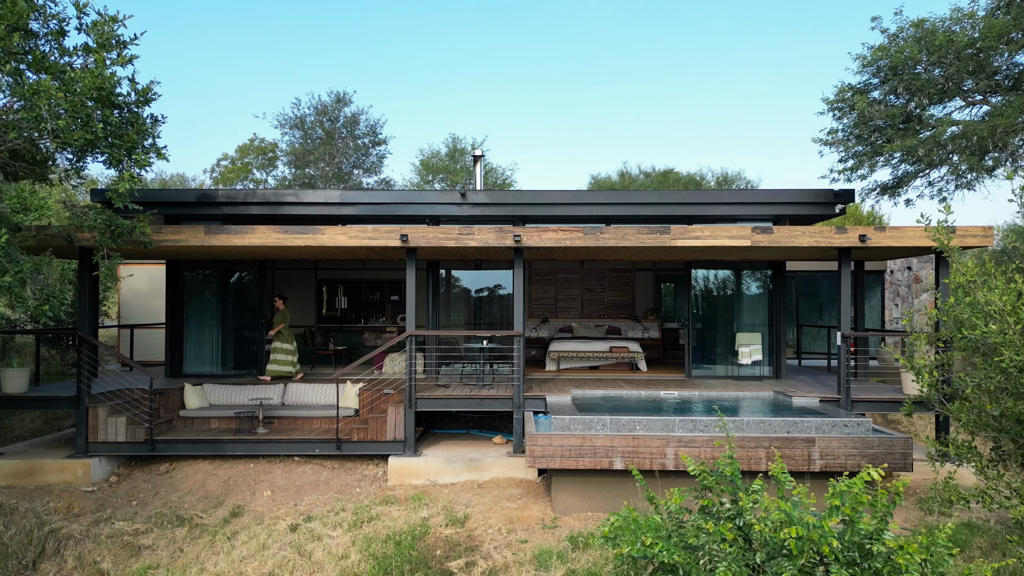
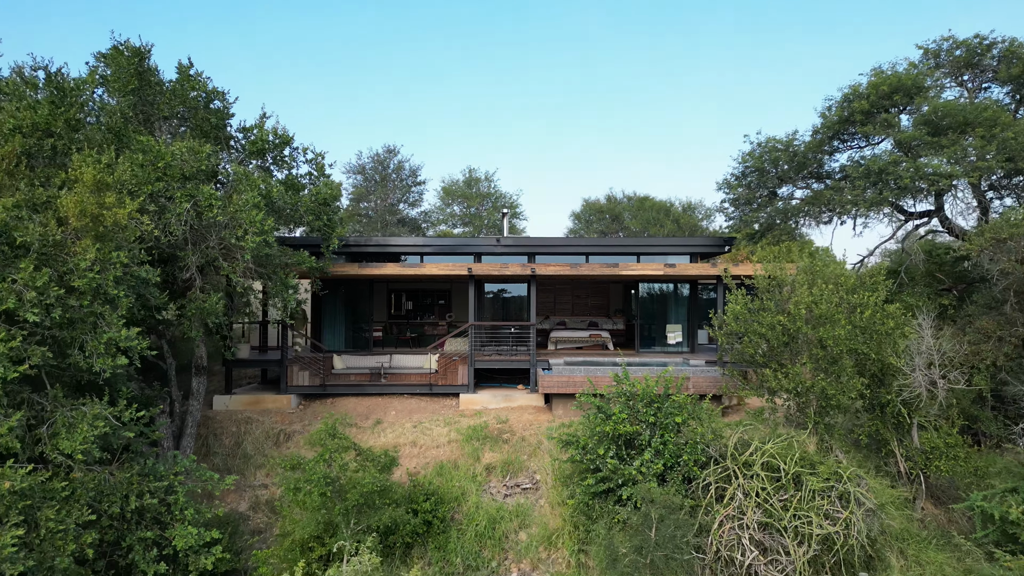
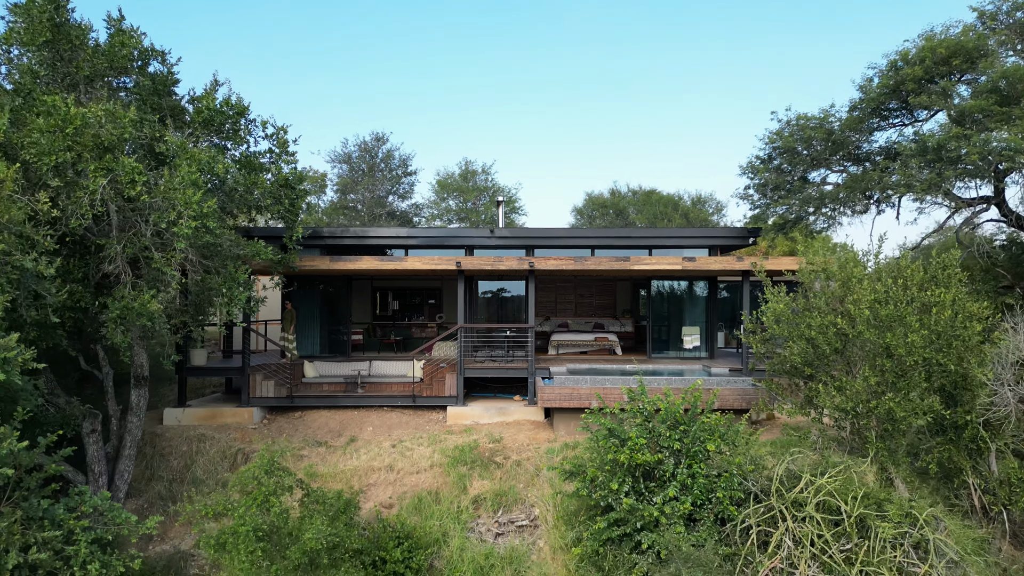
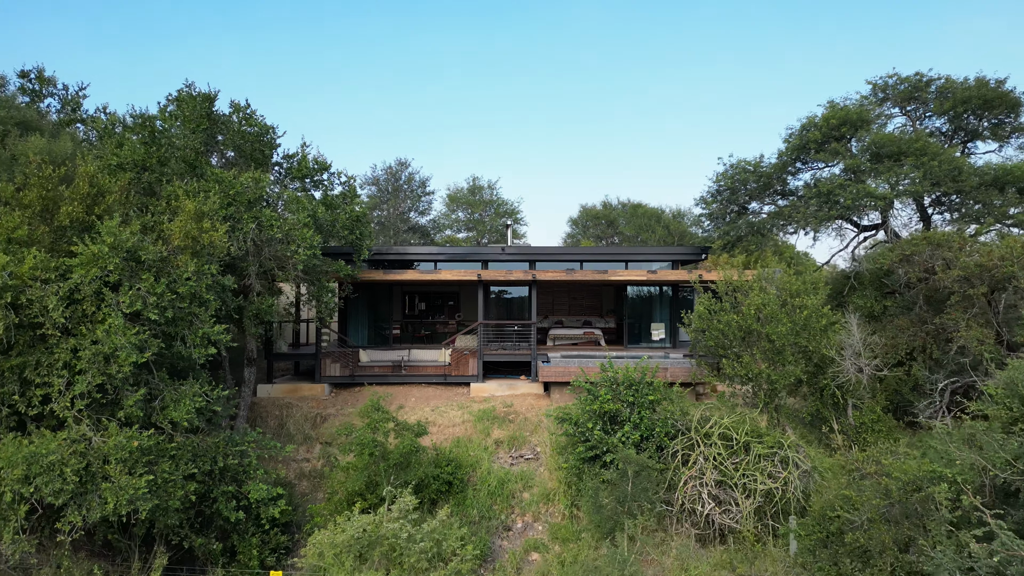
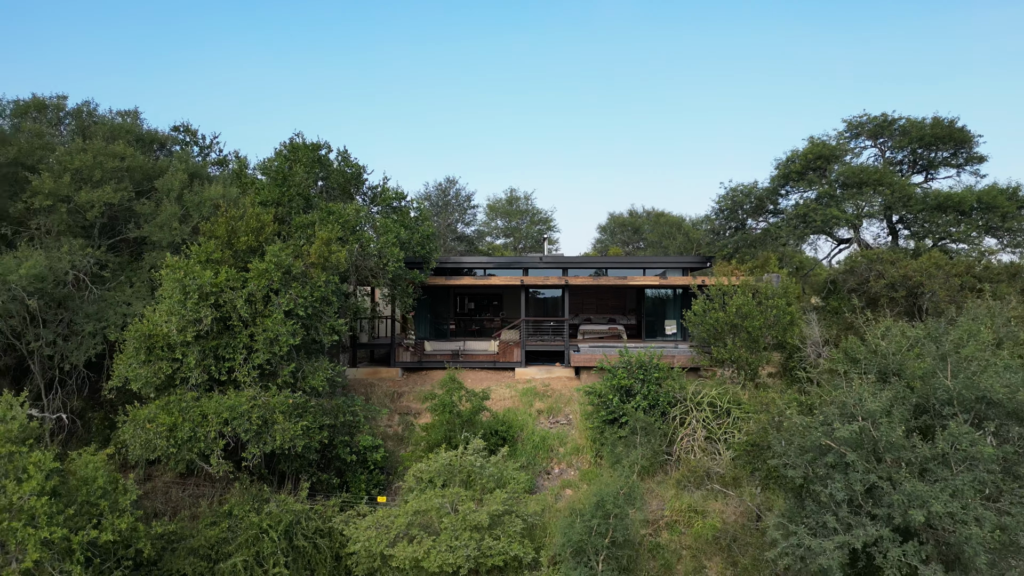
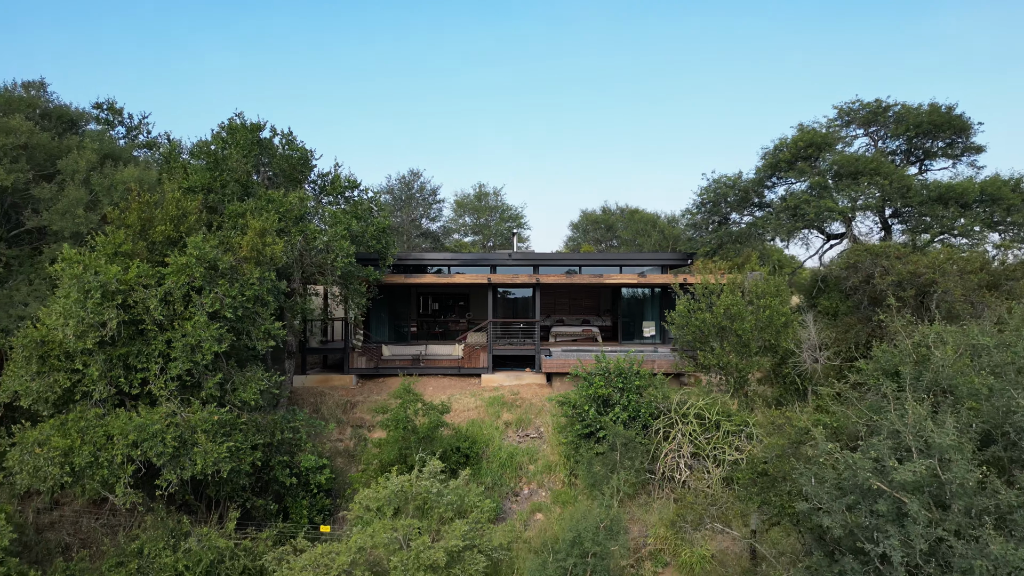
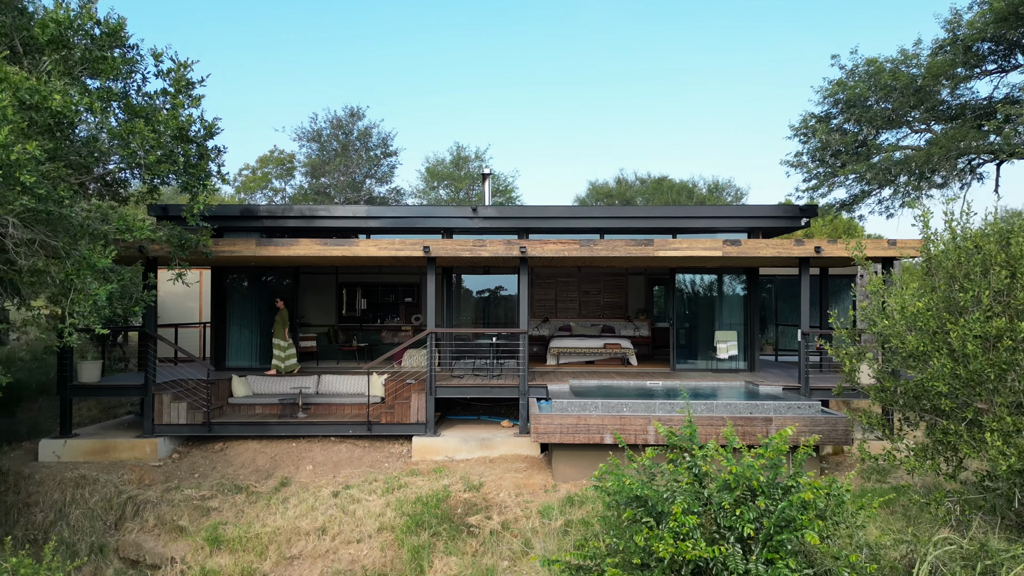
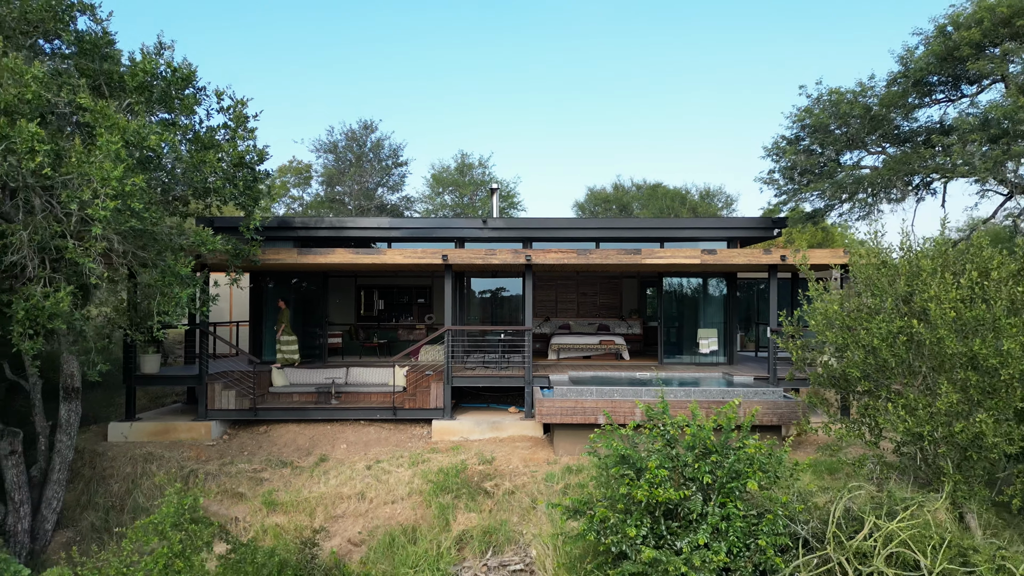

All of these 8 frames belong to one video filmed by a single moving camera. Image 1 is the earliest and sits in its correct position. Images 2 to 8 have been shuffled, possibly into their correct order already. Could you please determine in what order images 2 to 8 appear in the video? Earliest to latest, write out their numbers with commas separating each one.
7, 8, 3, 2, 4, 6, 5
